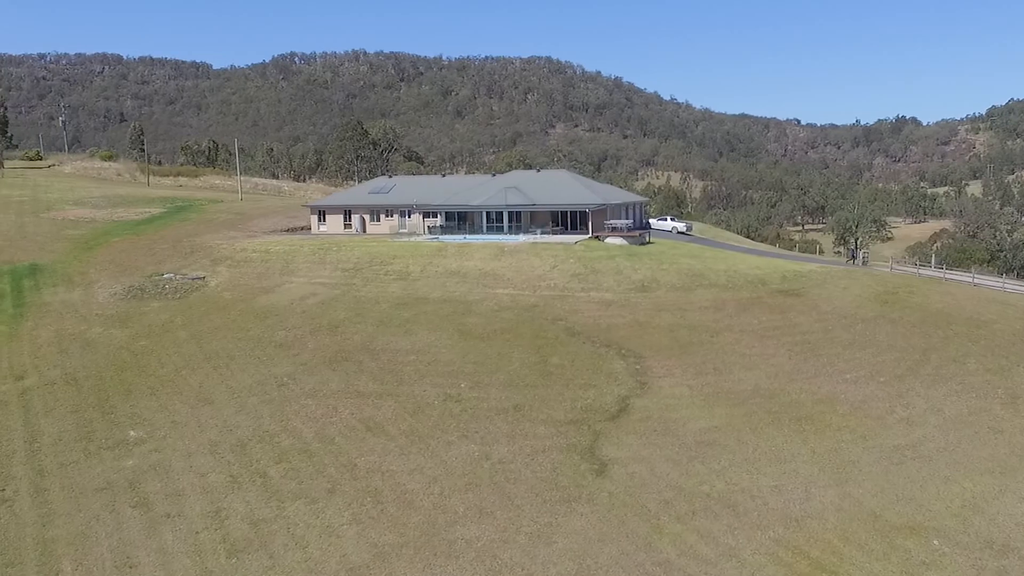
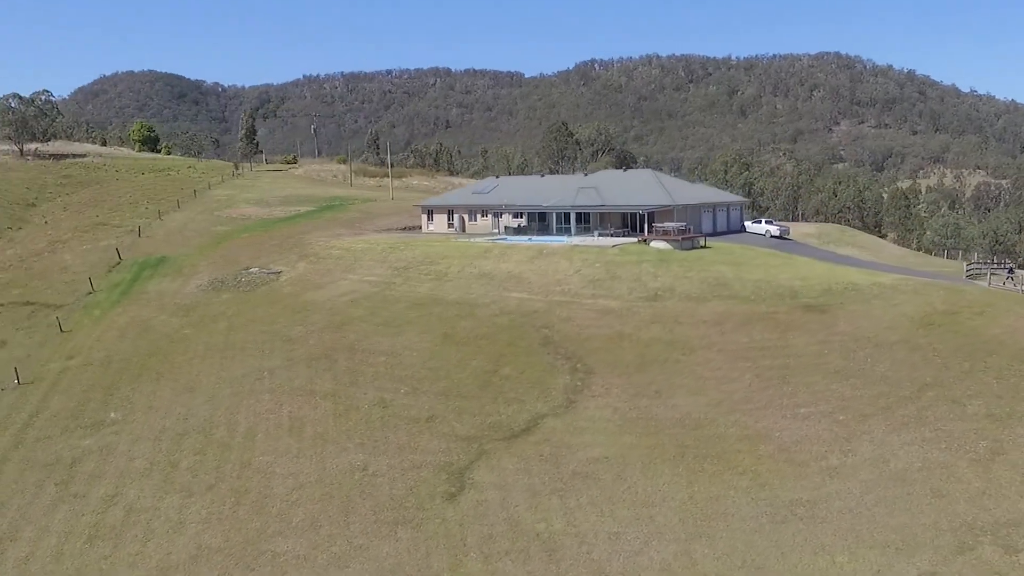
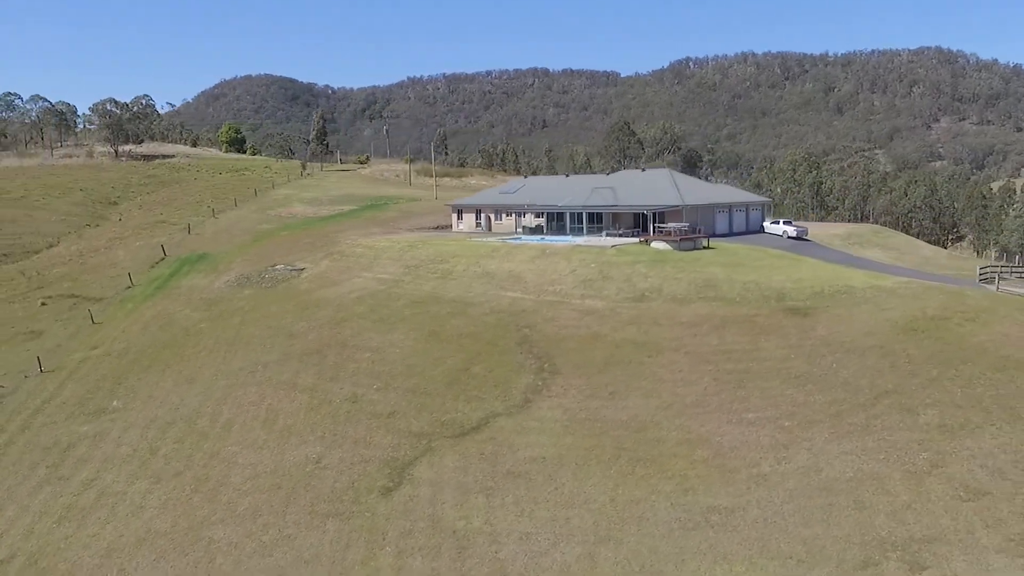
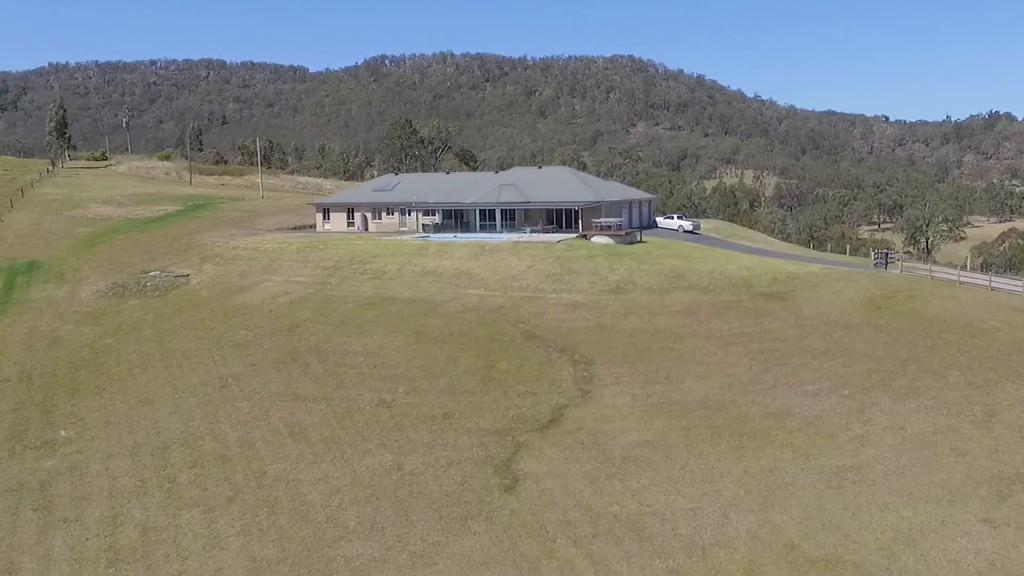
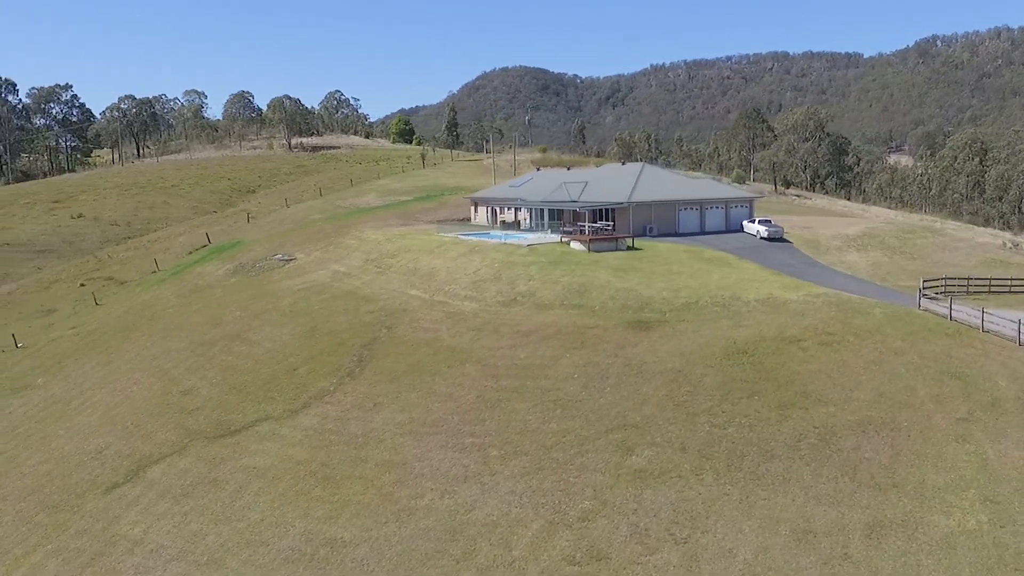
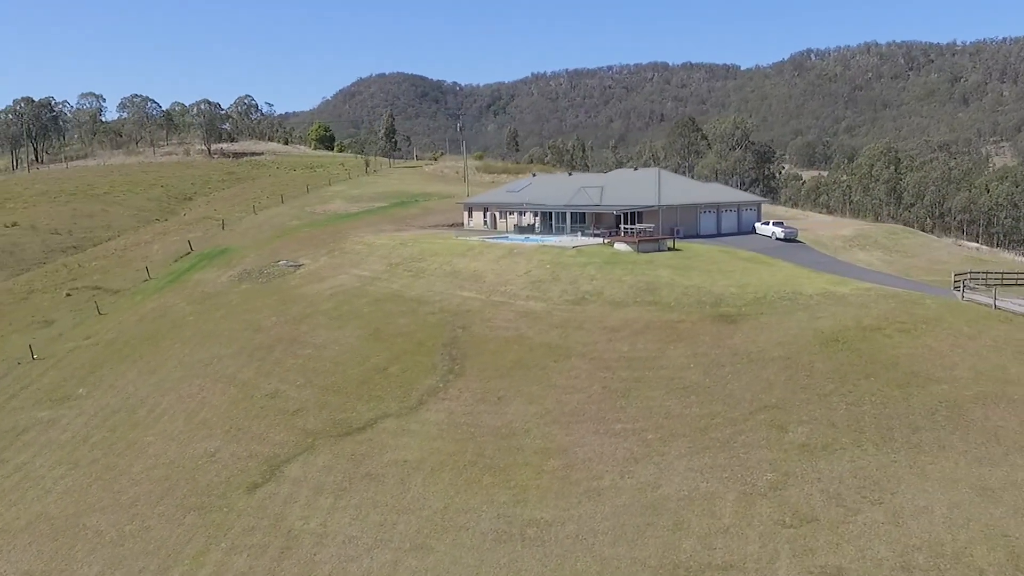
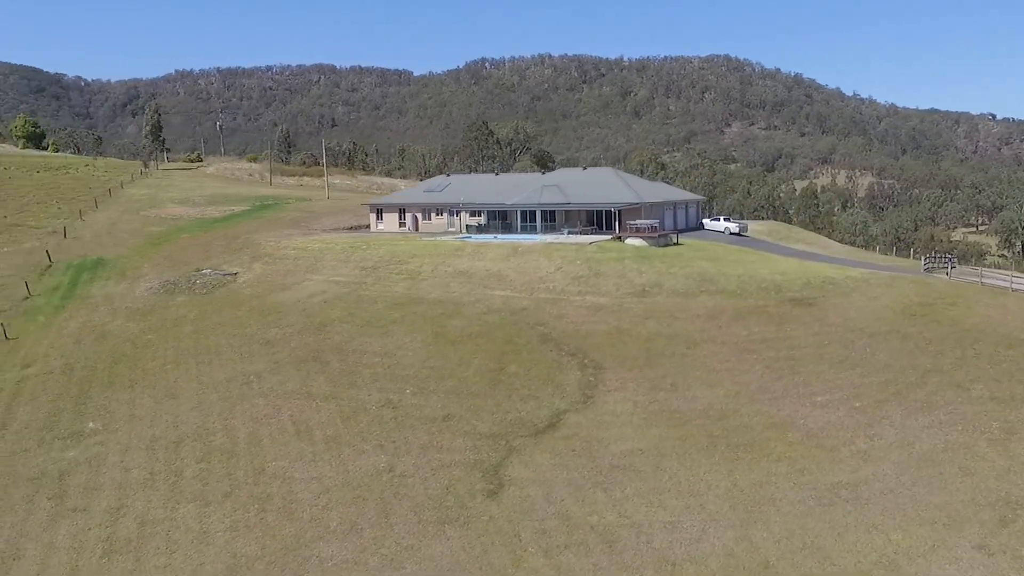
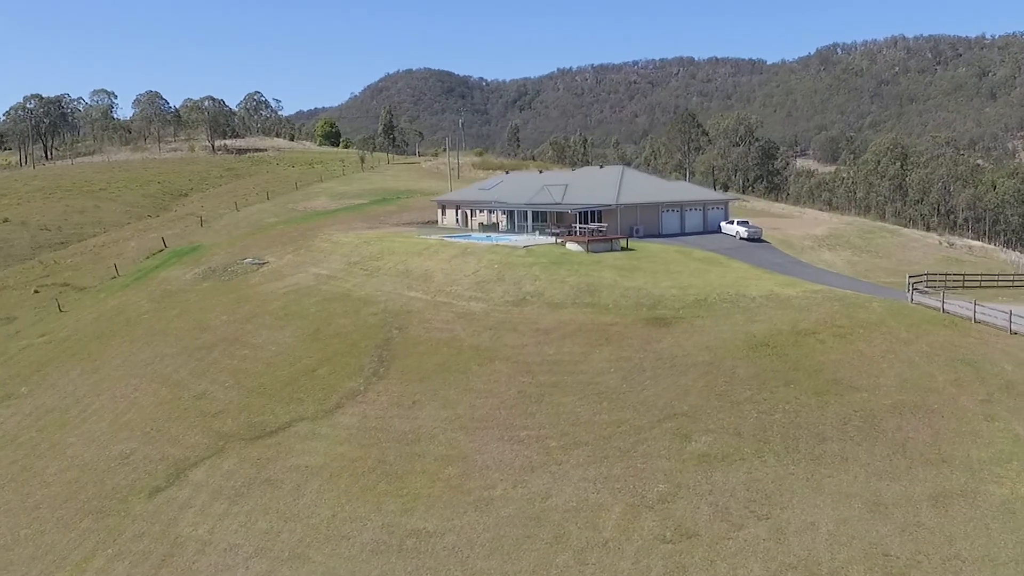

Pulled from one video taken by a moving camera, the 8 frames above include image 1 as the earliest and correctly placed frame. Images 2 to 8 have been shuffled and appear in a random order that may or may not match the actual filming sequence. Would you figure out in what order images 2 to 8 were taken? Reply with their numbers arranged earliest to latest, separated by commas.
4, 7, 2, 3, 6, 8, 5
